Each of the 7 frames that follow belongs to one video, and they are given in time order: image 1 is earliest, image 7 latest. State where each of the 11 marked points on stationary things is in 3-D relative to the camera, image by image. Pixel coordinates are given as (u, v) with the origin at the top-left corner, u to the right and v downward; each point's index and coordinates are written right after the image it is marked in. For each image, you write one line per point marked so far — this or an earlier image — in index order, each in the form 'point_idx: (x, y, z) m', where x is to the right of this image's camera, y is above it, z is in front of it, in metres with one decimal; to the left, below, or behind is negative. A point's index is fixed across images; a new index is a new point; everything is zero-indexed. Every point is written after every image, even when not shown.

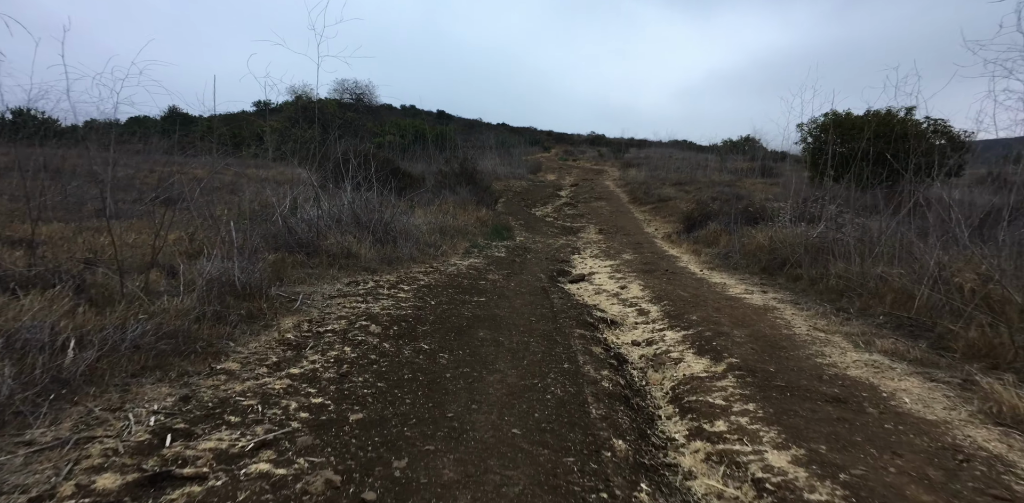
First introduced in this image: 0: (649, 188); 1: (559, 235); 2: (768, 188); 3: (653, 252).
0: (+4.9, +2.2, +19.5) m
1: (+1.1, +0.3, +12.7) m
2: (+8.9, +2.1, +18.9) m
3: (+2.4, -0.1, +9.0) m
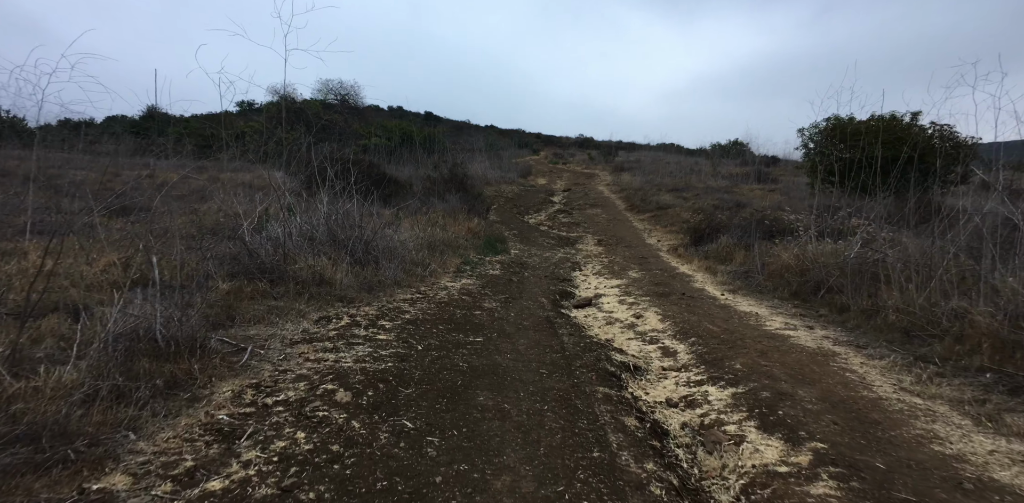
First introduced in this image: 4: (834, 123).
0: (+4.6, +1.9, +18.8) m
1: (+1.0, 0.0, +11.9) m
2: (+8.6, +1.9, +18.3) m
3: (+2.3, -0.3, +8.2) m
4: (+9.6, +3.8, +16.1) m
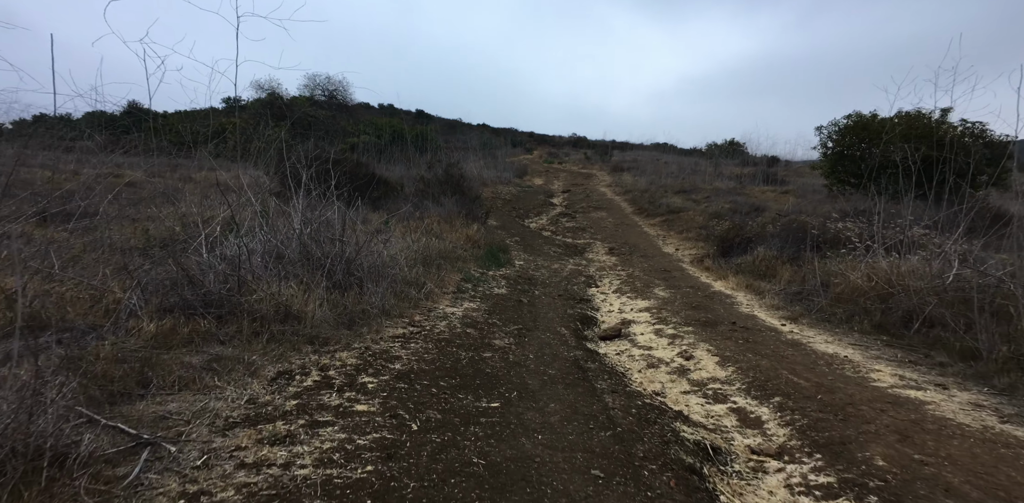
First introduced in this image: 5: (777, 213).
0: (+4.6, +1.7, +17.7) m
1: (+1.0, -0.1, +10.8) m
2: (+8.6, +1.7, +17.3) m
3: (+2.4, -0.5, +7.1) m
4: (+9.6, +3.6, +15.1) m
5: (+6.2, +0.8, +12.6) m
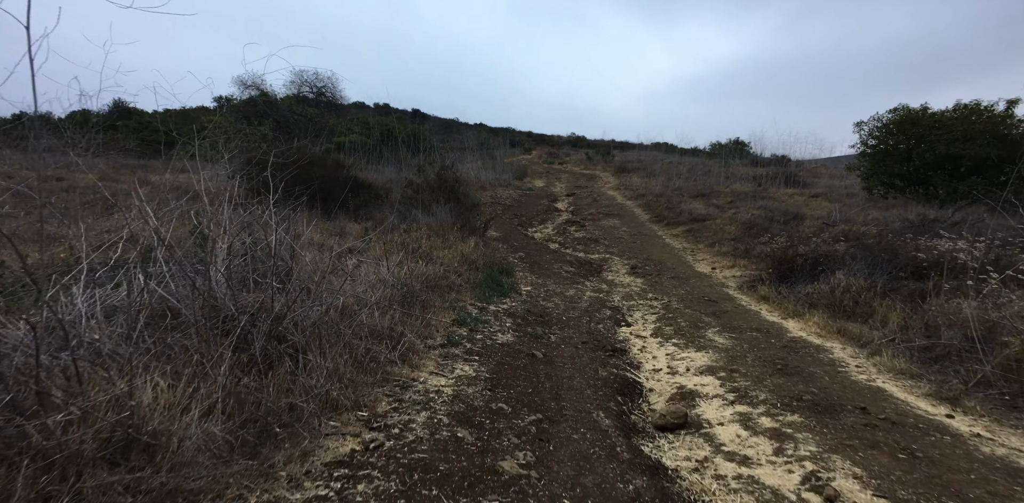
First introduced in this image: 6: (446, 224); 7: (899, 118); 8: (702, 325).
0: (+4.6, +1.4, +16.0) m
1: (+1.1, -0.5, +9.0) m
2: (+8.6, +1.4, +15.5) m
3: (+2.5, -0.8, +5.4) m
4: (+9.6, +3.3, +13.4) m
5: (+6.2, +0.5, +10.9) m
6: (-1.3, +0.6, +10.8) m
7: (+9.5, +3.3, +13.3) m
8: (+2.1, -0.8, +5.9) m
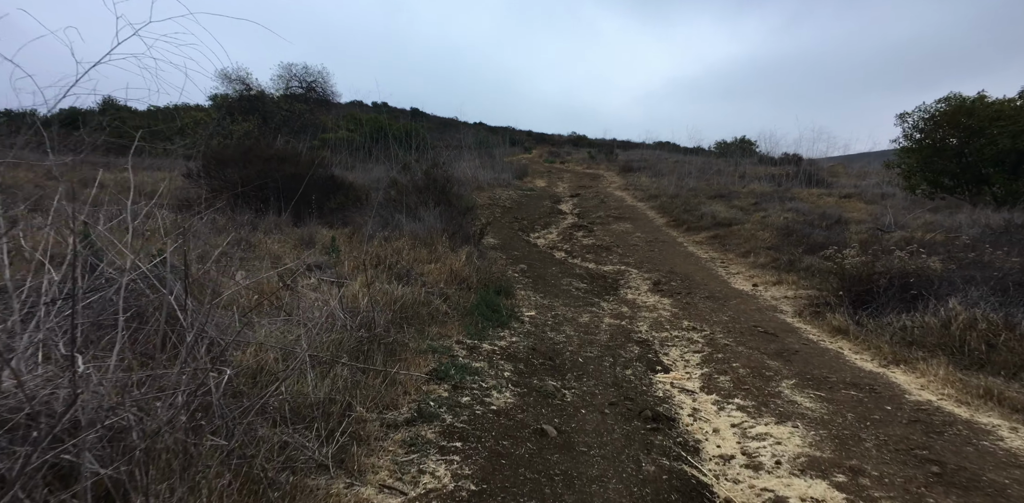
0: (+4.6, +1.2, +14.4) m
1: (+1.1, -0.7, +7.4) m
2: (+8.6, +1.2, +13.9) m
3: (+2.5, -1.0, +3.8) m
4: (+9.6, +3.2, +11.8) m
5: (+6.2, +0.3, +9.3) m
6: (-1.3, +0.4, +9.2) m
7: (+9.5, +3.1, +11.7) m
8: (+2.1, -1.0, +4.3) m
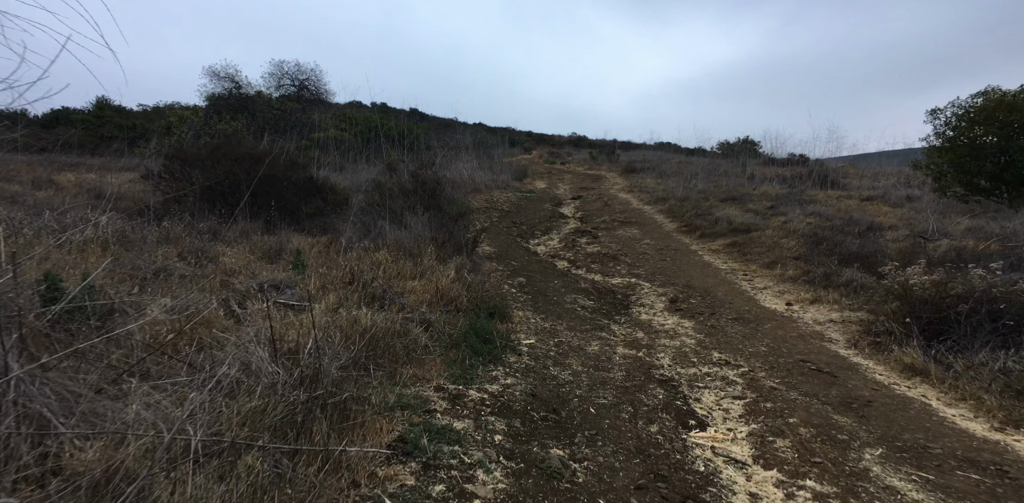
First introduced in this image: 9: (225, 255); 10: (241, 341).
0: (+4.6, +1.0, +13.3) m
1: (+1.0, -0.8, +6.4) m
2: (+8.6, +1.0, +12.9) m
3: (+2.5, -1.1, +2.7) m
4: (+9.6, +3.0, +10.8) m
5: (+6.2, +0.1, +8.2) m
6: (-1.4, +0.2, +8.1) m
7: (+9.4, +2.9, +10.6) m
8: (+2.0, -1.1, +3.3) m
9: (-3.7, 0.0, +7.0) m
10: (-1.7, -0.5, +3.4) m
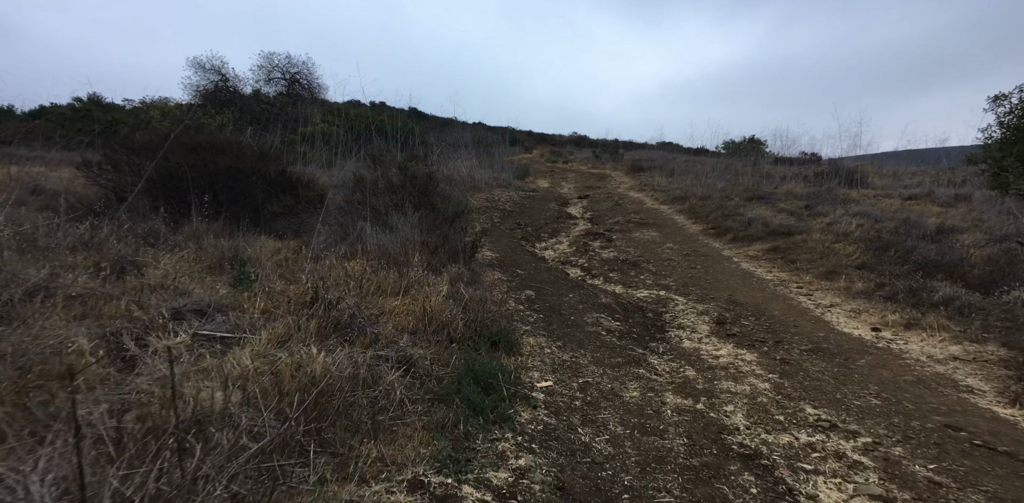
0: (+4.7, +0.9, +11.9) m
1: (+1.1, -0.9, +4.9) m
2: (+8.7, +0.9, +11.4) m
3: (+2.5, -1.2, +1.3) m
4: (+9.6, +2.9, +9.3) m
5: (+6.2, 0.0, +6.8) m
6: (-1.3, +0.1, +6.7) m
7: (+9.5, +2.8, +9.2) m
8: (+2.1, -1.2, +1.8) m
9: (-3.6, -0.1, +5.6) m
10: (-1.6, -0.6, +1.9) m
